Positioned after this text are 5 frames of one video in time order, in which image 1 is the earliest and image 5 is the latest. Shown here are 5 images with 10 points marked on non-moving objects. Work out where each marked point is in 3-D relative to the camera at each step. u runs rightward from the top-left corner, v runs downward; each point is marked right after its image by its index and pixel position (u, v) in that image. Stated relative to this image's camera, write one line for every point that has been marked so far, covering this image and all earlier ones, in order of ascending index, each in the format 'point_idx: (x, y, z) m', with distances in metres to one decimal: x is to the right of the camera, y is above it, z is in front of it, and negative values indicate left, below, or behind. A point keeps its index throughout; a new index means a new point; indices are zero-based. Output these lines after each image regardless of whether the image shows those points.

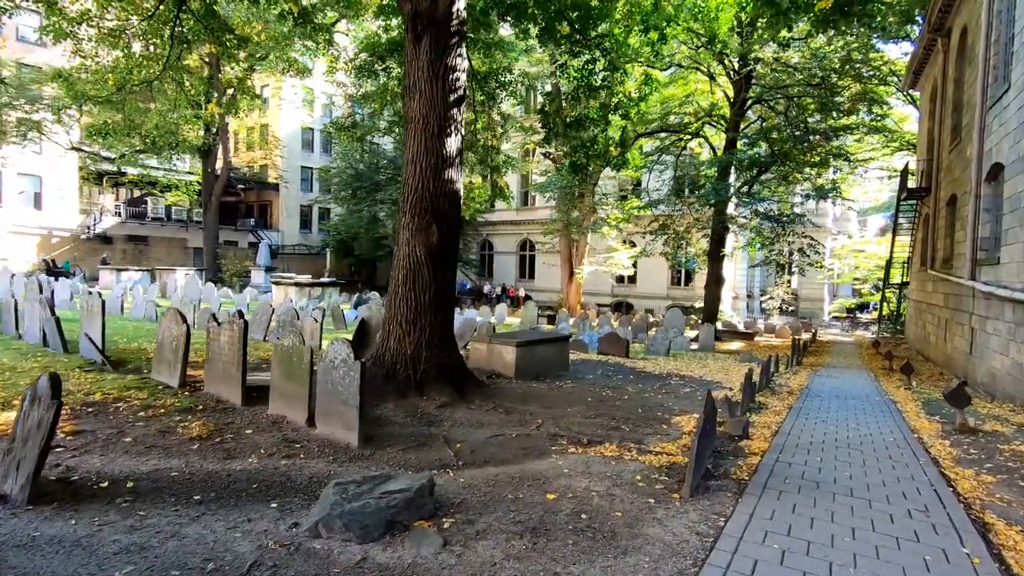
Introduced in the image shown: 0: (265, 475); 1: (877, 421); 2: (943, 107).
0: (-1.7, -1.3, +3.7) m
1: (+4.8, -1.8, +7.2) m
2: (+13.6, +5.7, +17.4) m
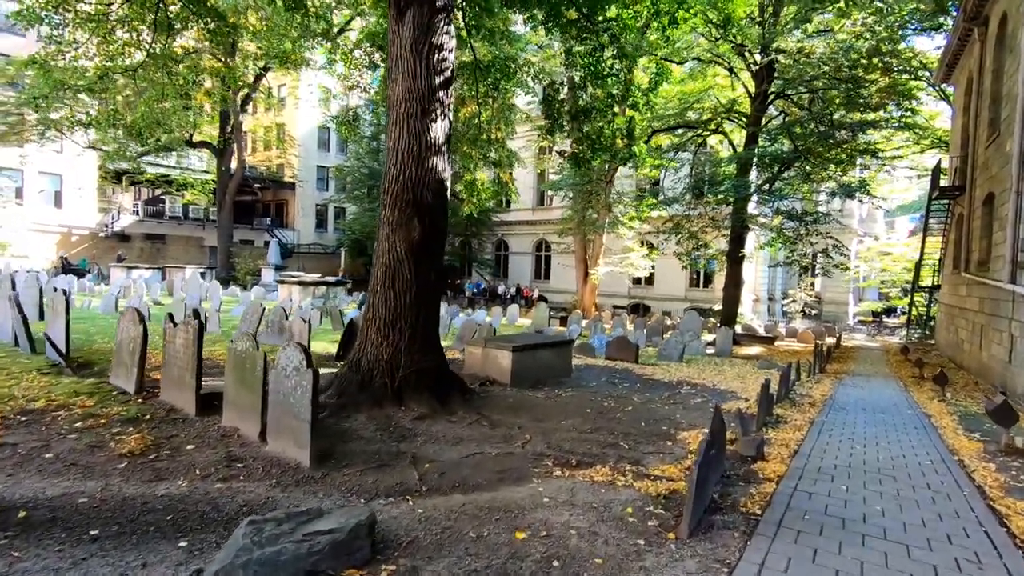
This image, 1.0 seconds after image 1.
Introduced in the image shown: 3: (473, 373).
0: (-1.9, -1.2, +3.2) m
1: (+4.7, -1.8, +6.5) m
2: (+13.9, +5.5, +16.3) m
3: (-0.6, -1.2, +8.0) m
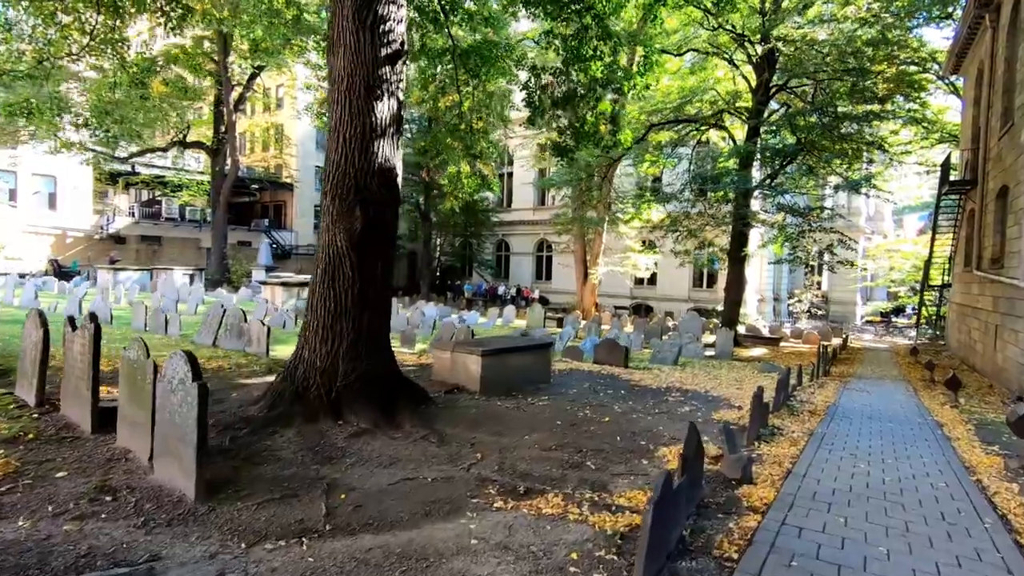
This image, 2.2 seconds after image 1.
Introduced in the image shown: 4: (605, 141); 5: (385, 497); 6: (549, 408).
0: (-2.3, -1.2, +2.6) m
1: (+4.3, -1.8, +5.8) m
2: (+13.6, +5.6, +15.6) m
3: (-1.0, -1.2, +7.3) m
4: (+1.7, +2.7, +10.1) m
5: (-0.8, -1.3, +3.5) m
6: (+0.5, -1.4, +6.5) m
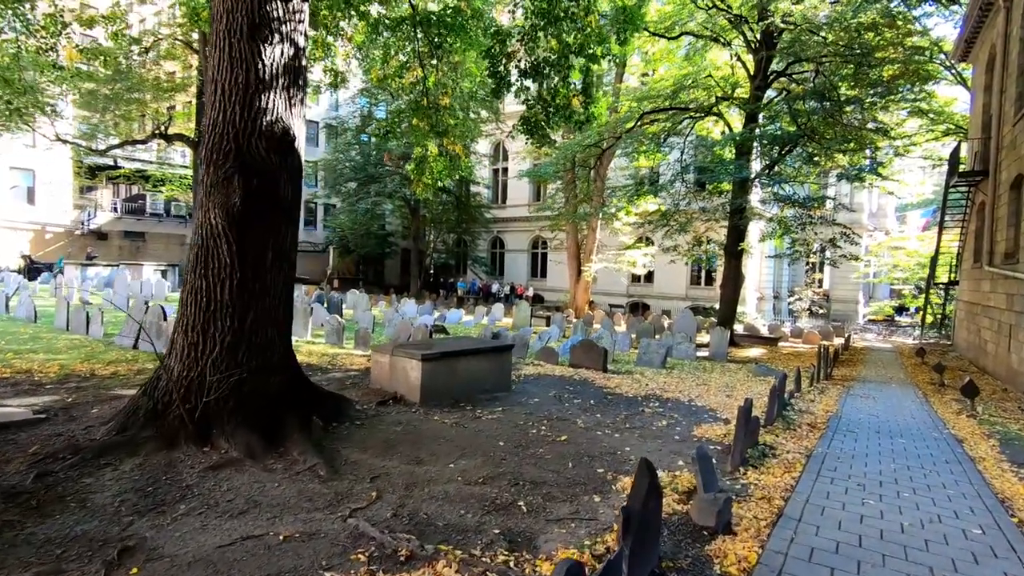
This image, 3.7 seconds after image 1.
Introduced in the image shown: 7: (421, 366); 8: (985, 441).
0: (-2.9, -1.2, +1.5) m
1: (+3.7, -1.7, +4.7) m
2: (+13.0, +5.7, +14.5) m
3: (-1.5, -1.2, +6.3) m
4: (+1.1, +2.8, +9.0) m
5: (-1.4, -1.3, +2.4) m
6: (-0.1, -1.3, +5.5) m
7: (-1.0, -0.8, +5.9) m
8: (+5.7, -1.8, +6.6) m
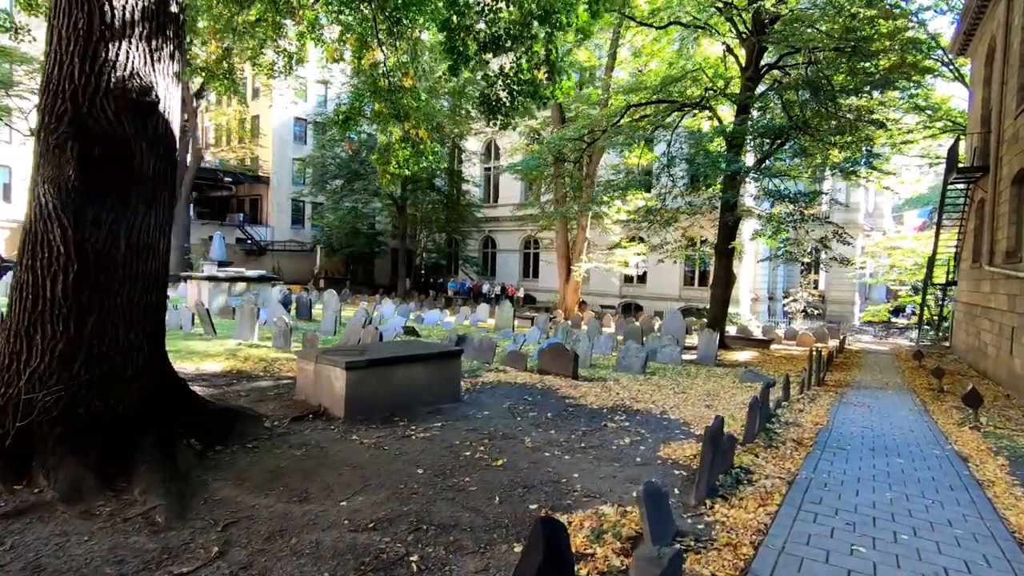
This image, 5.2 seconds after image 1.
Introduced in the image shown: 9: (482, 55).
0: (-3.5, -1.1, +0.7) m
1: (+3.2, -1.7, +4.0) m
2: (+12.4, +5.7, +13.8) m
3: (-2.1, -1.1, +5.5) m
4: (+0.5, +2.8, +8.2) m
5: (-1.9, -1.2, +1.6) m
6: (-0.7, -1.3, +4.7) m
7: (-1.5, -0.8, +5.1) m
8: (+5.1, -1.8, +5.8) m
9: (-0.4, +3.3, +7.8) m
